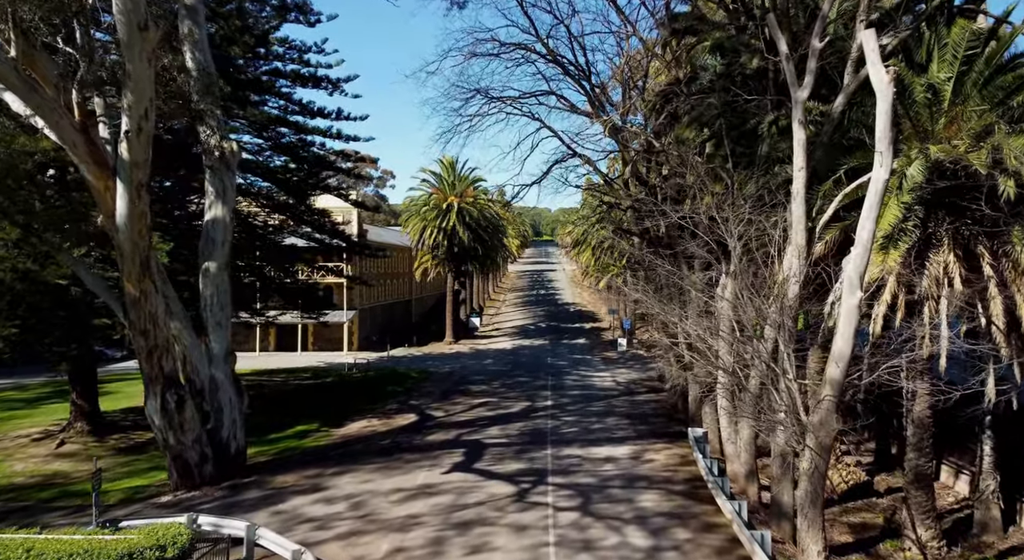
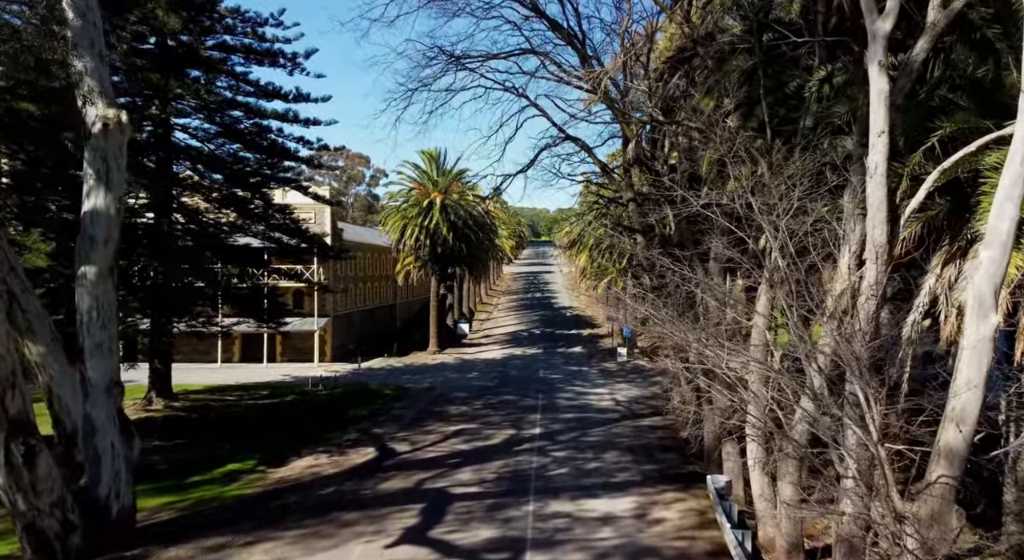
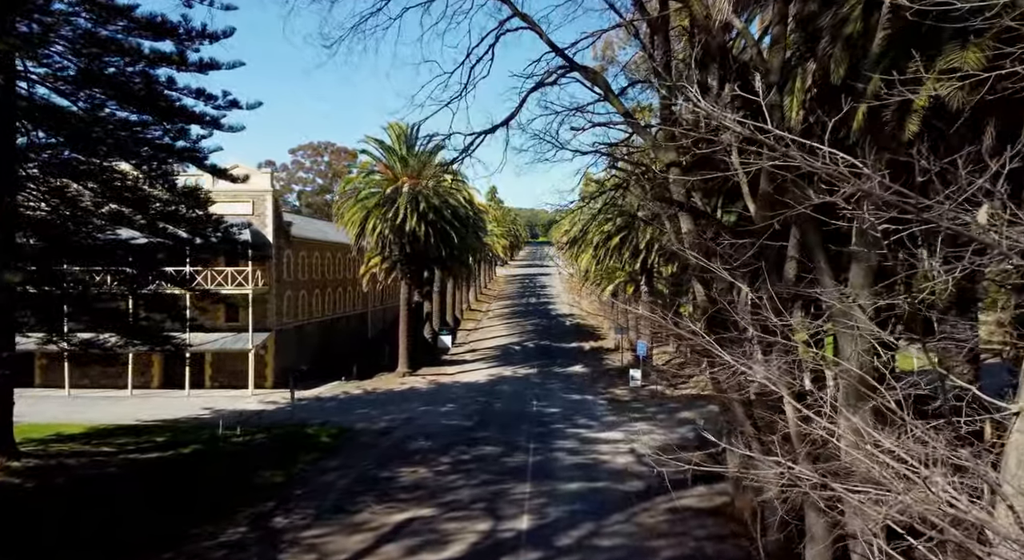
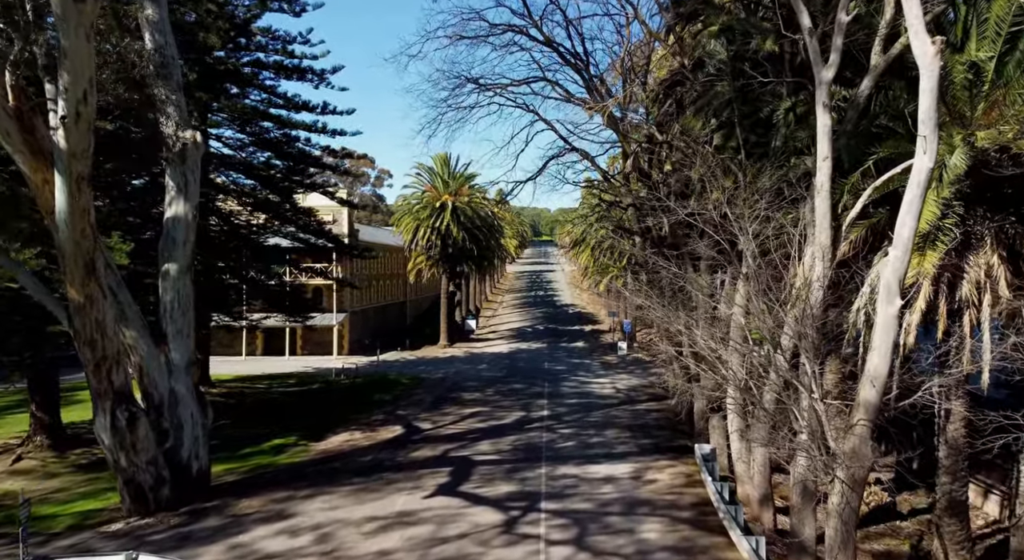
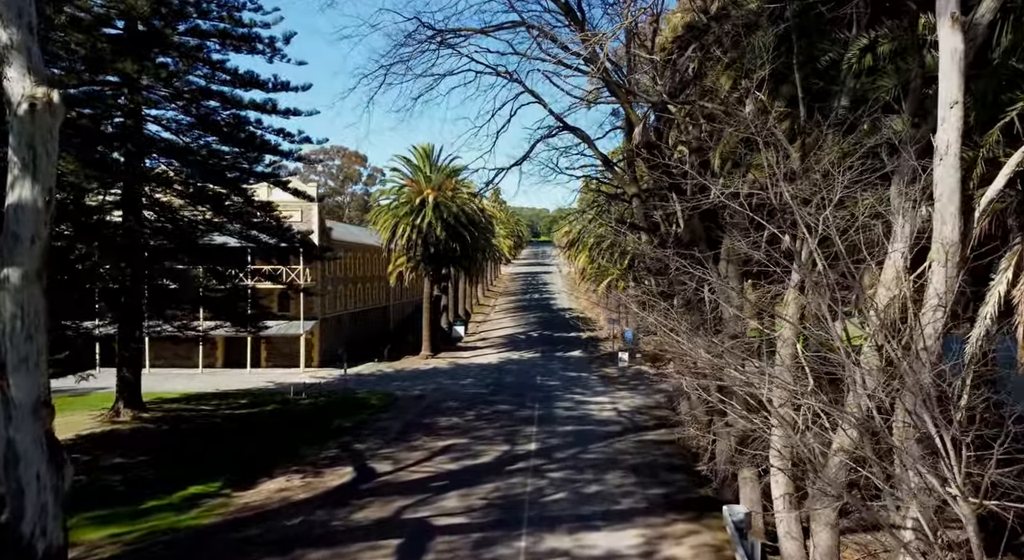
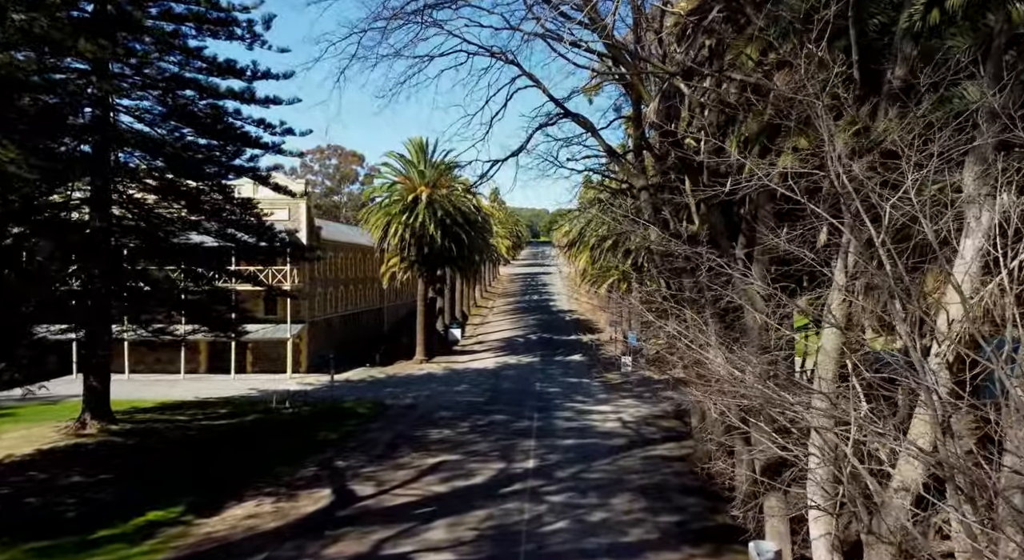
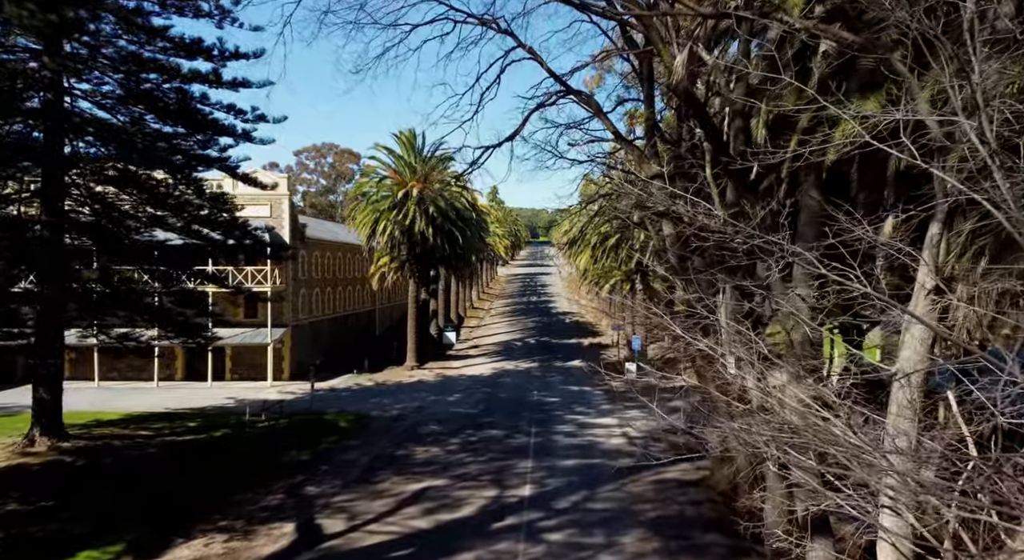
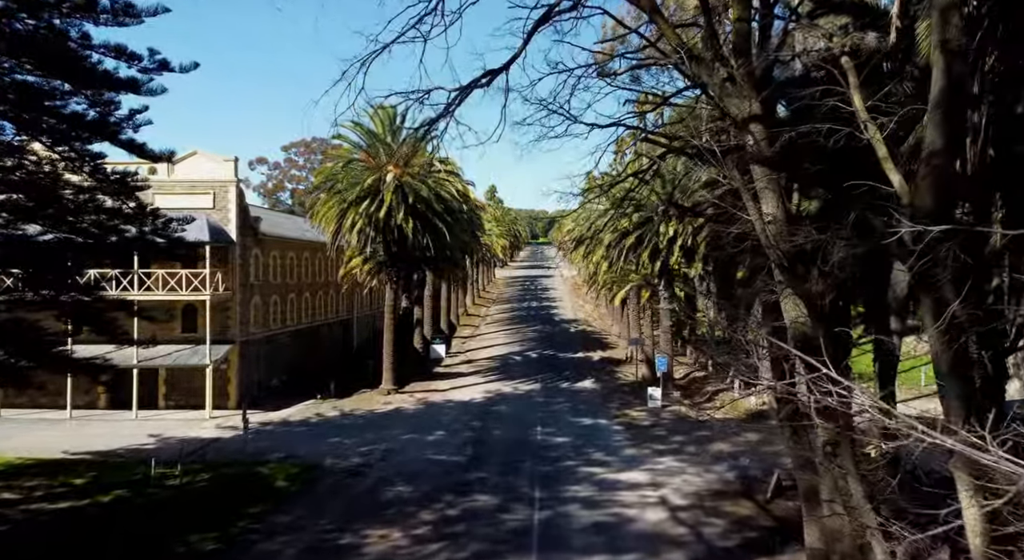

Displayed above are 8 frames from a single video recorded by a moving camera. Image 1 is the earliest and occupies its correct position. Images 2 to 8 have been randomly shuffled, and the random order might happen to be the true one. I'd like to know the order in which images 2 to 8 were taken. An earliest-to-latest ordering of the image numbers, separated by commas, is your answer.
4, 2, 5, 6, 7, 3, 8
